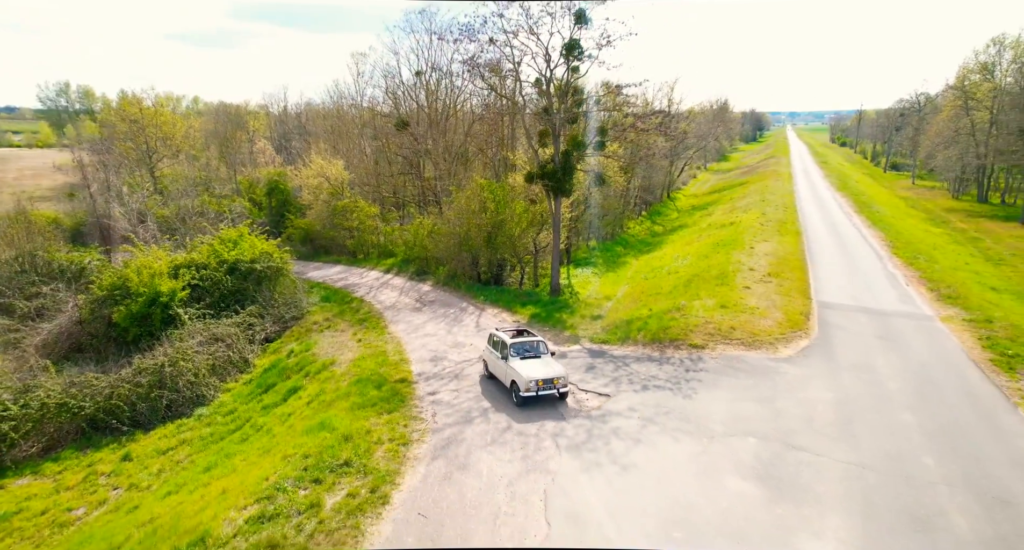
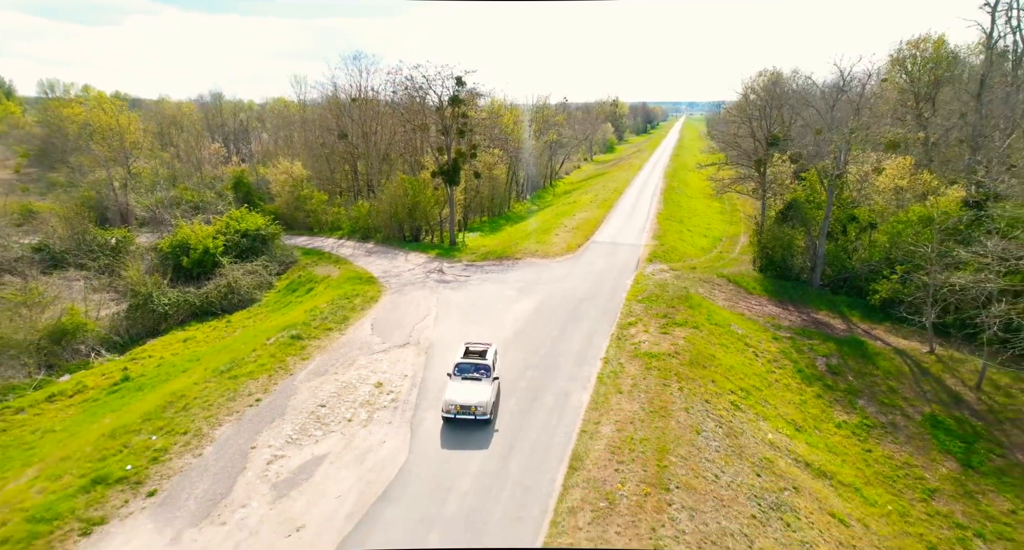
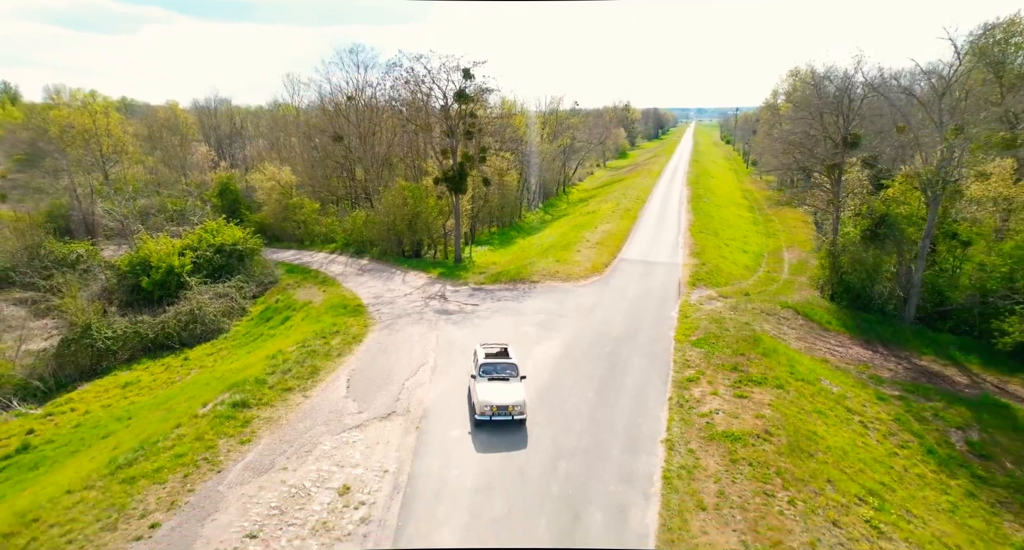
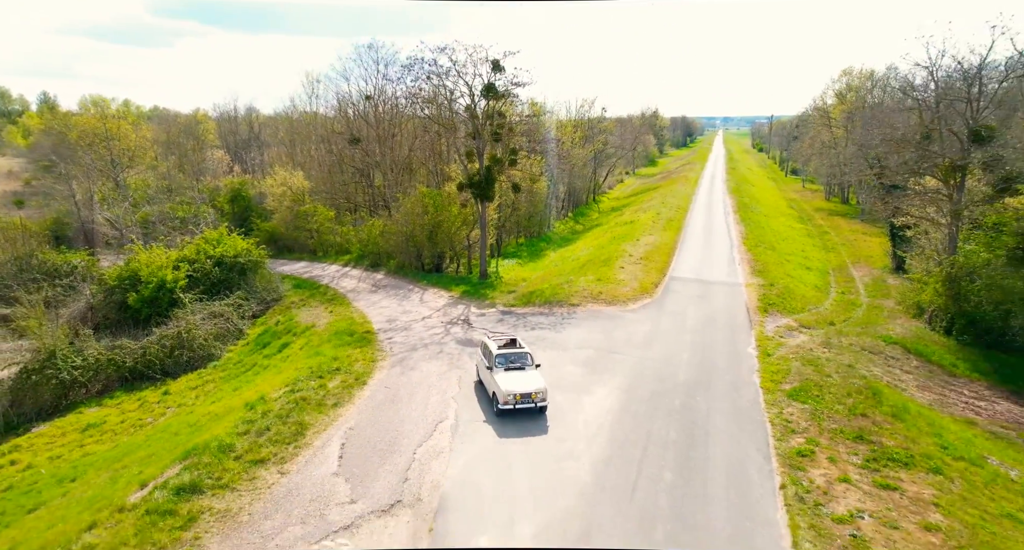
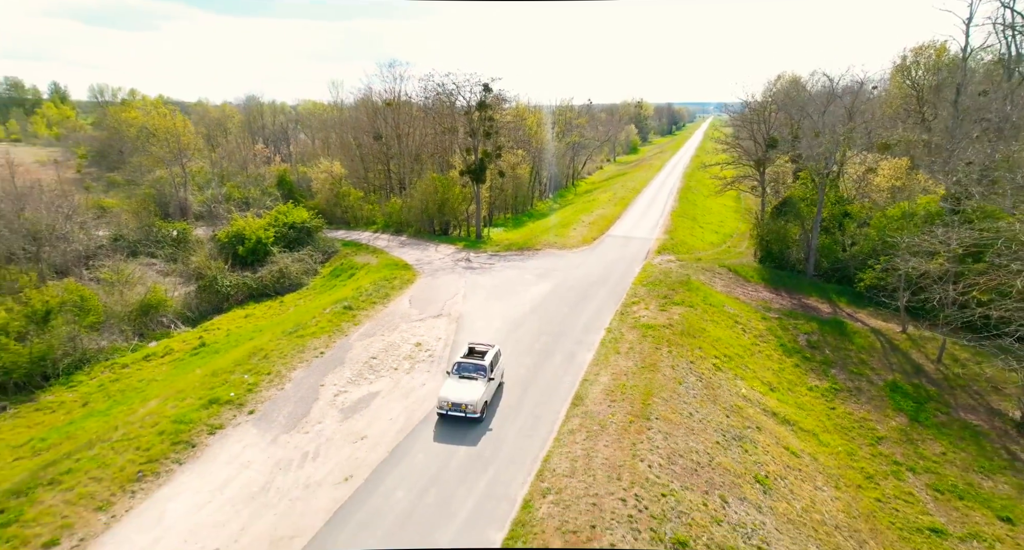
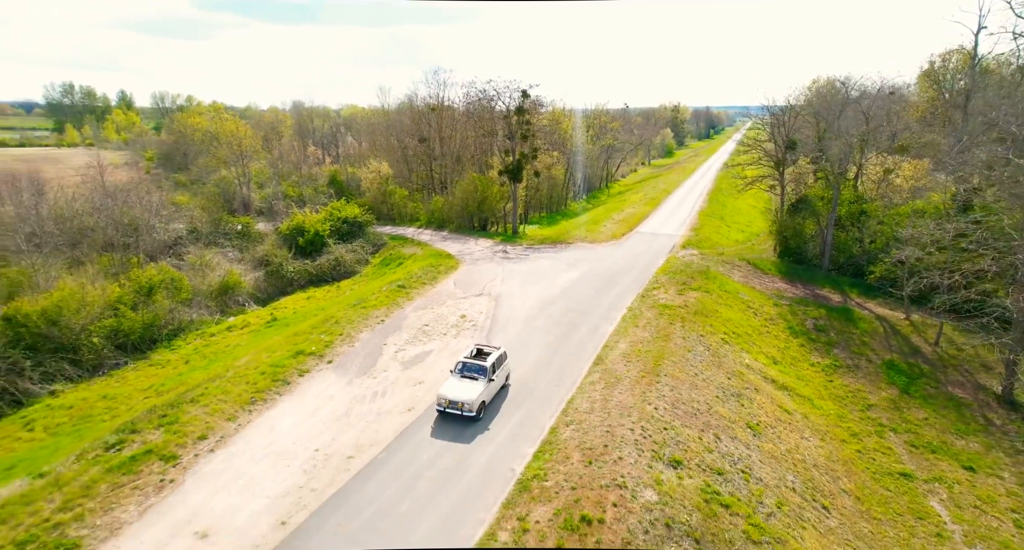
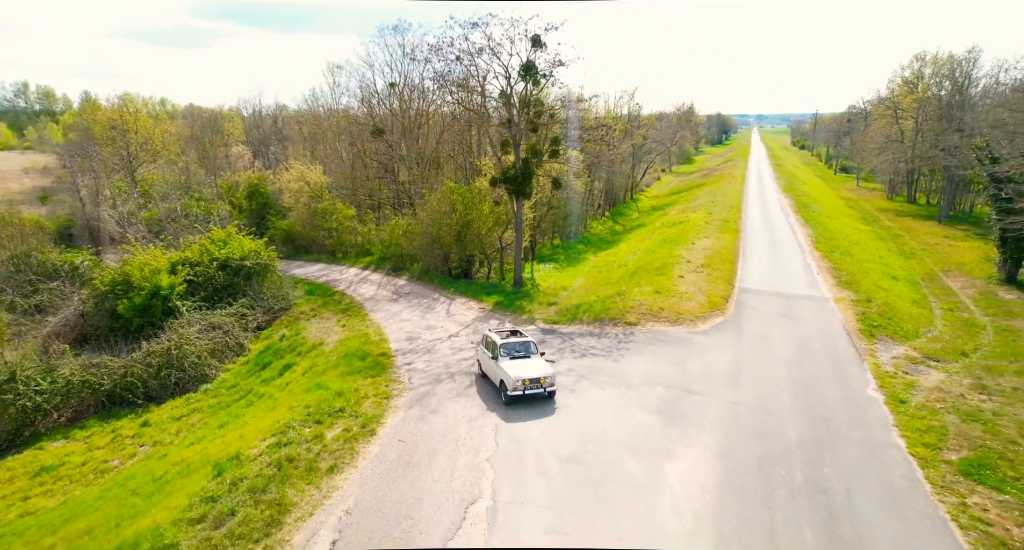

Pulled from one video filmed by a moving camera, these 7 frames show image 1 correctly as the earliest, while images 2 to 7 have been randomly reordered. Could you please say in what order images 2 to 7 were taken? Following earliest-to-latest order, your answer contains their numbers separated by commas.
7, 4, 3, 2, 5, 6
